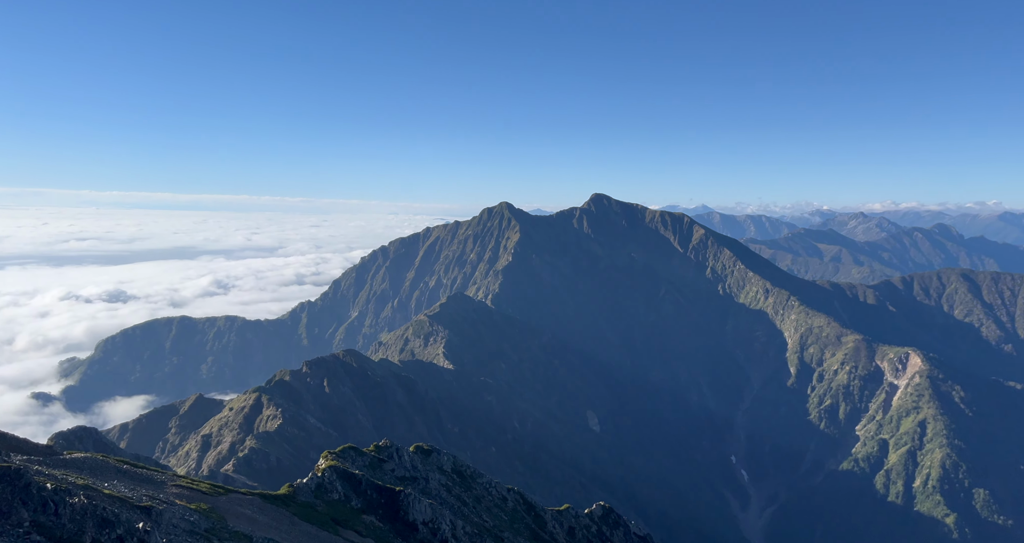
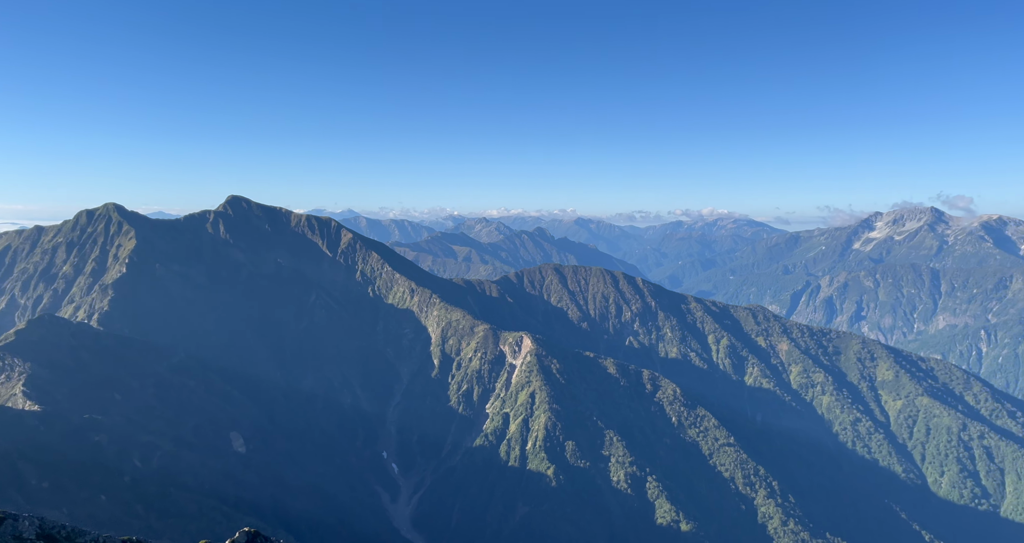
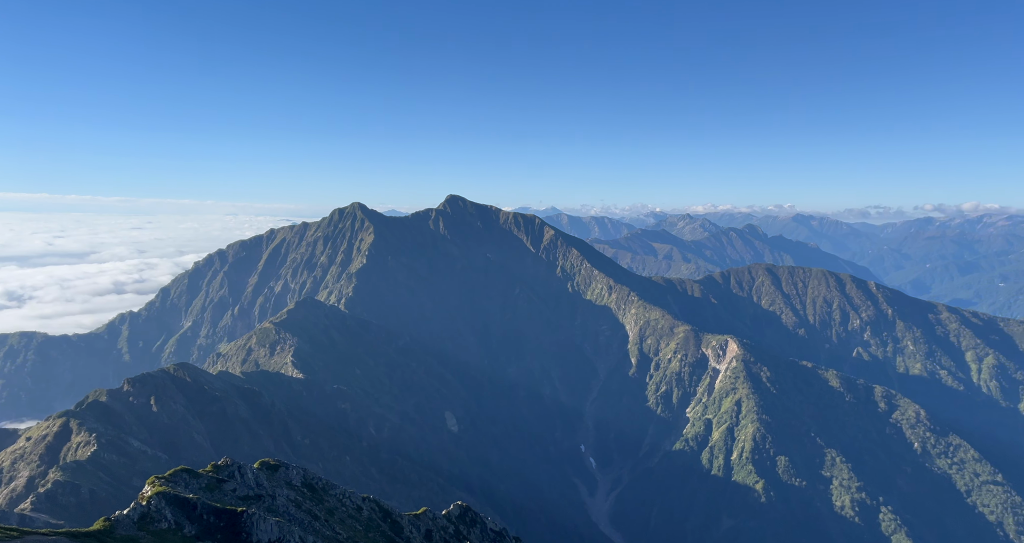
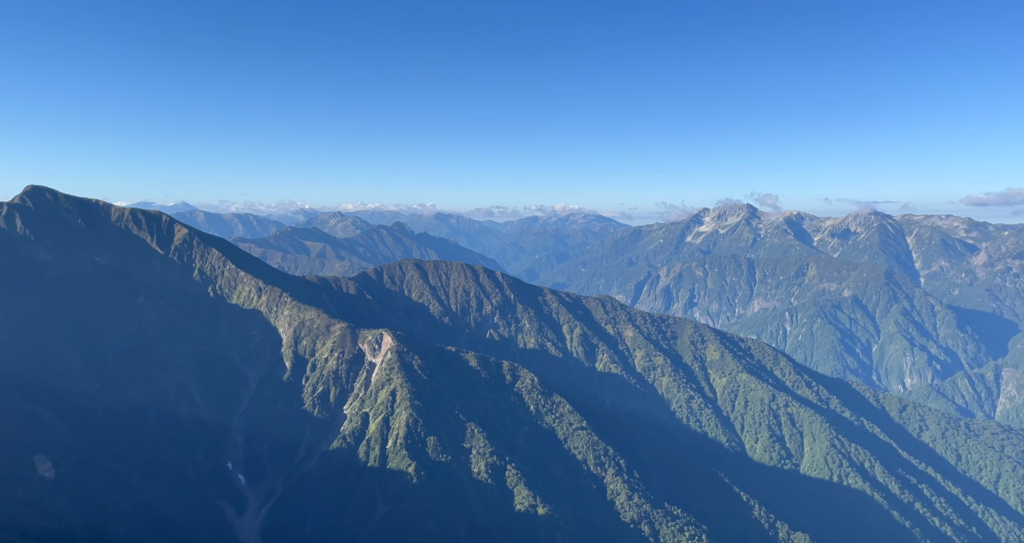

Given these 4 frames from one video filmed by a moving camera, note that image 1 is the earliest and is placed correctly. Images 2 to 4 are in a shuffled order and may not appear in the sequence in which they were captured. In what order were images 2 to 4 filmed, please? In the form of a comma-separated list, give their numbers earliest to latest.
3, 2, 4
